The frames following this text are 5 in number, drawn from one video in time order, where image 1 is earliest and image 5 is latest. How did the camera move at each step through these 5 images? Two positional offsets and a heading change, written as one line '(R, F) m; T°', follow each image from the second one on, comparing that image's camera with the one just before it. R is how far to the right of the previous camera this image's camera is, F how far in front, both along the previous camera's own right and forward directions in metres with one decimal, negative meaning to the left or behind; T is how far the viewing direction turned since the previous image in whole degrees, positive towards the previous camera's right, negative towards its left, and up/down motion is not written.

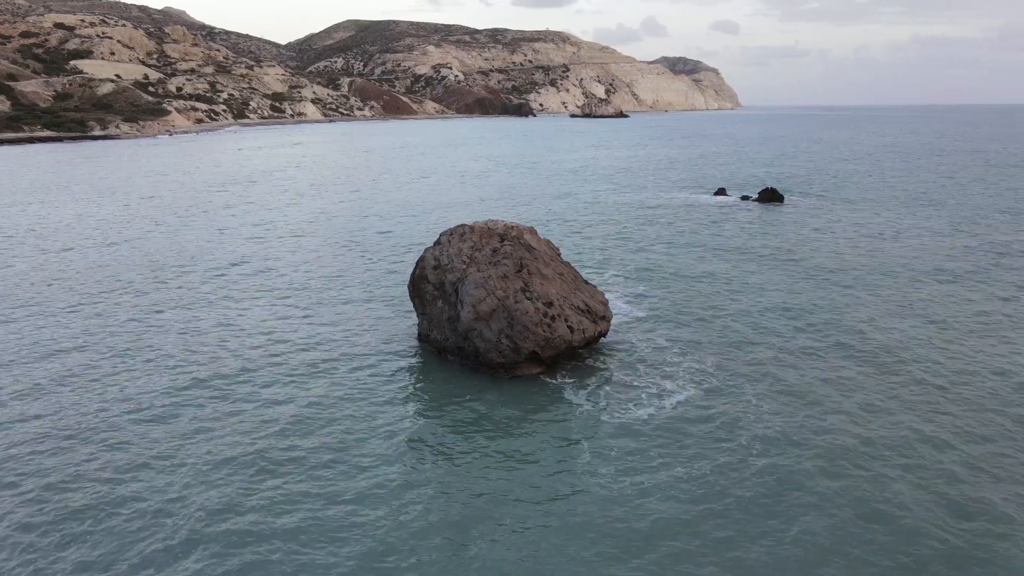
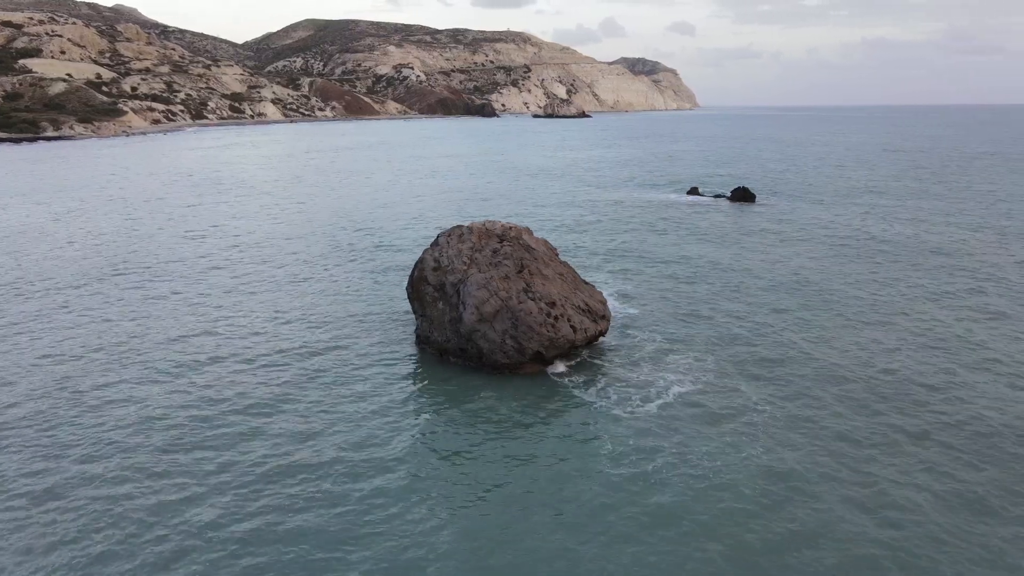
(-0.8, 0.0) m; +3°
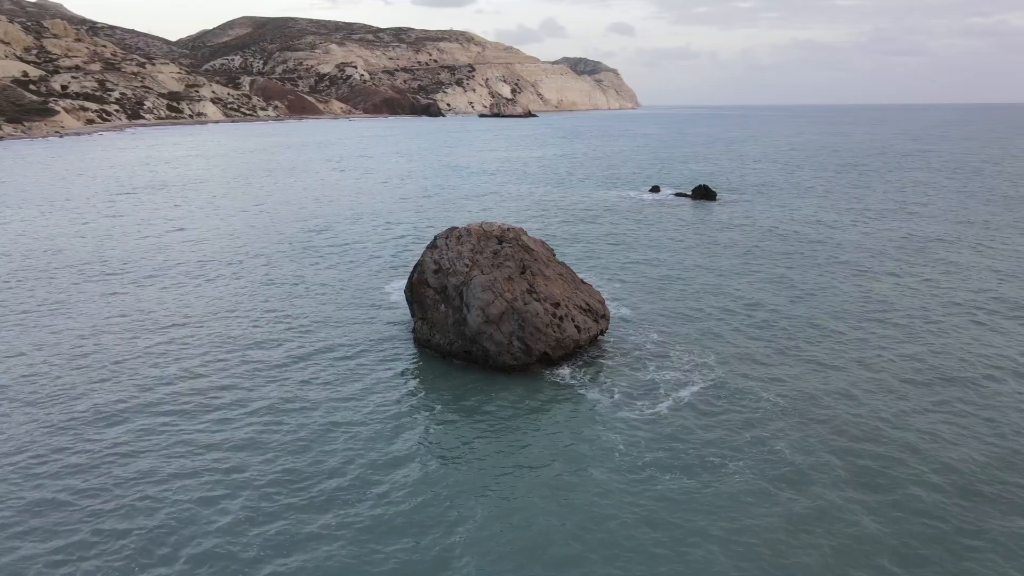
(-1.2, +0.1) m; +4°
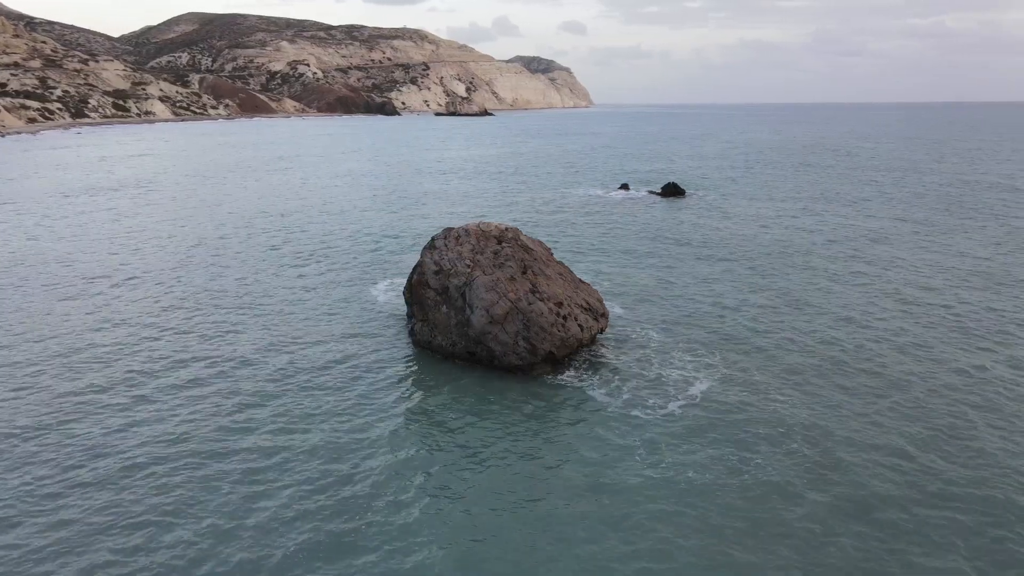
(-1.0, +0.1) m; +3°
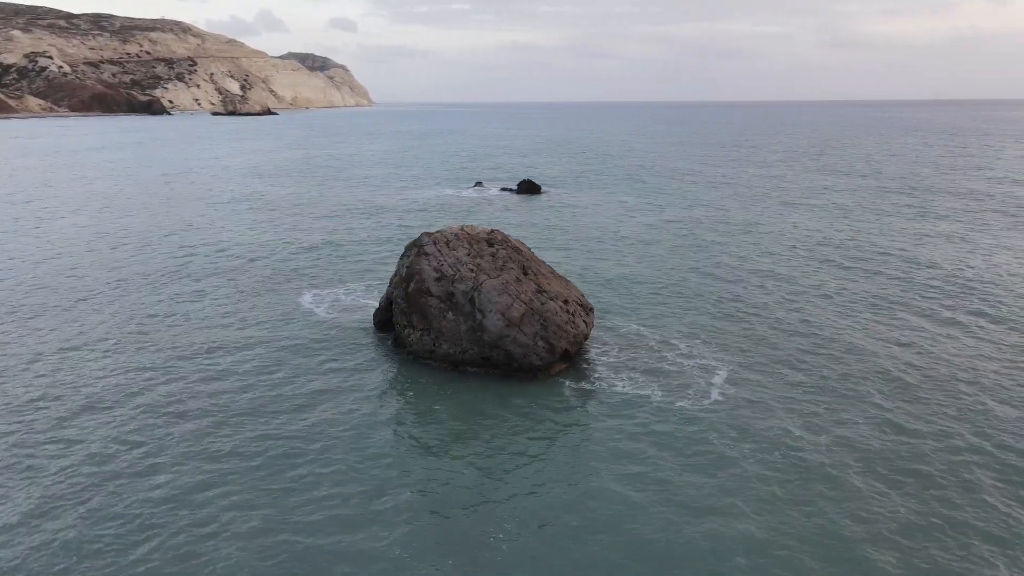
(-4.5, +0.7) m; +15°
